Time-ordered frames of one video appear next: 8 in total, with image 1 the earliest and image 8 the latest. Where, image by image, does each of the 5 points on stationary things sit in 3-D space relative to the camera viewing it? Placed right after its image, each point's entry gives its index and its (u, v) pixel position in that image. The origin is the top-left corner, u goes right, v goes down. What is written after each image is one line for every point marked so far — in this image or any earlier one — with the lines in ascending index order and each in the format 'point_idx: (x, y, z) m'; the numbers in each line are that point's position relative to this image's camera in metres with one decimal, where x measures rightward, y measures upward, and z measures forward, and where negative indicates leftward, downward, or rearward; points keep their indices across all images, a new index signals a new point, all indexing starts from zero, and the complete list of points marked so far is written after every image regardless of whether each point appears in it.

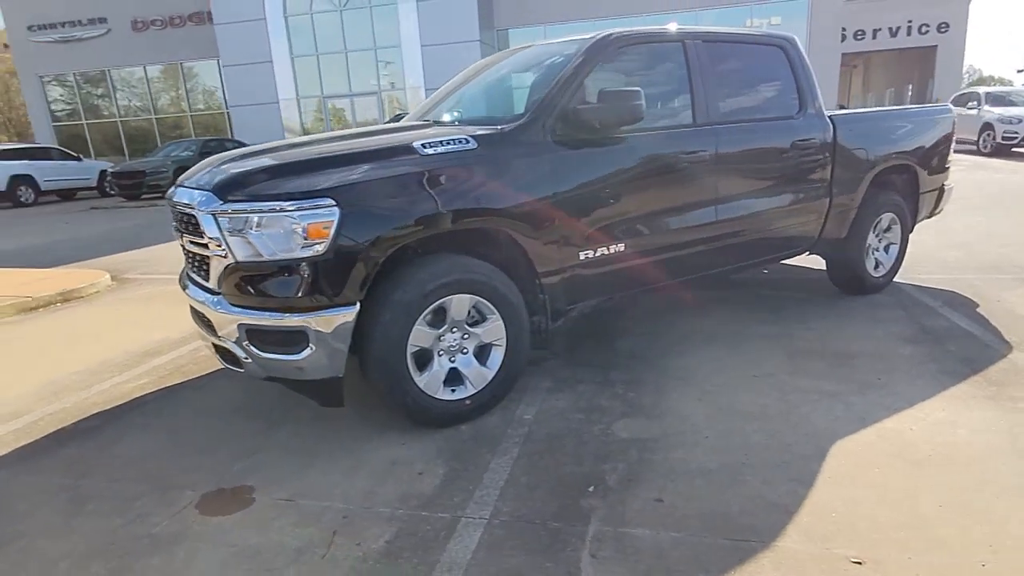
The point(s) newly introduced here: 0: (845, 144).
0: (+2.5, +1.1, +4.9) m
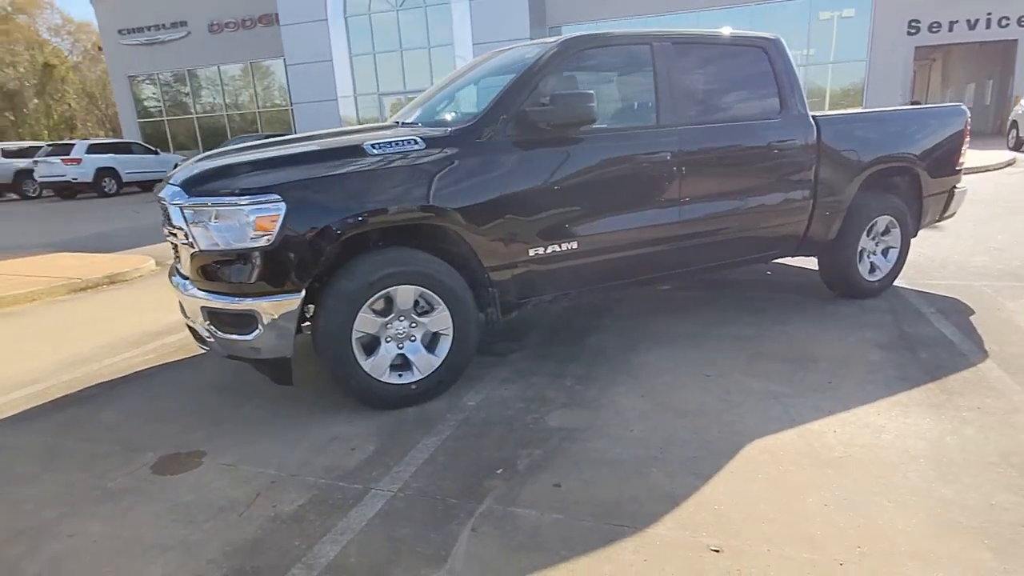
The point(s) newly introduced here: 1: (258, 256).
0: (+2.3, +1.1, +4.8) m
1: (-1.3, +0.2, +3.2) m
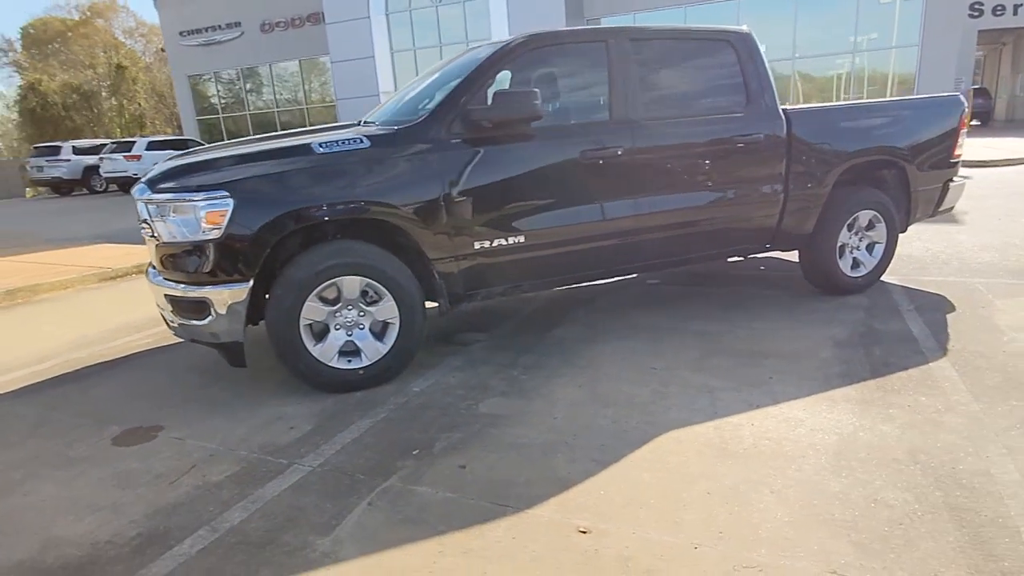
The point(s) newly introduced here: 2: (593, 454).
0: (+2.1, +1.1, +4.7) m
1: (-1.6, +0.2, +3.5) m
2: (+0.4, -0.8, +3.0) m
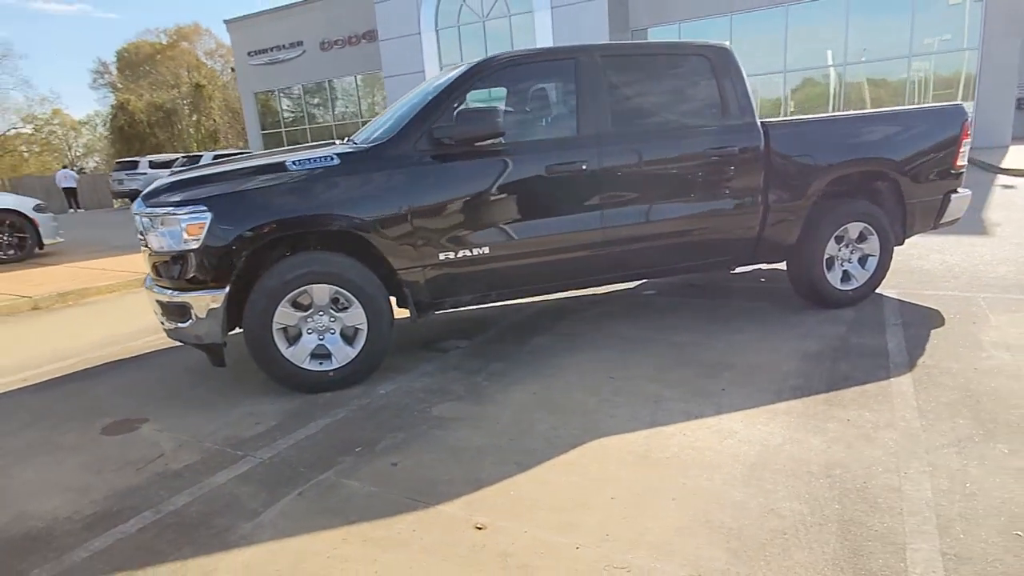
0: (+2.0, +1.0, +4.7) m
1: (-1.9, +0.2, +3.8) m
2: (0.0, -0.8, +3.1) m
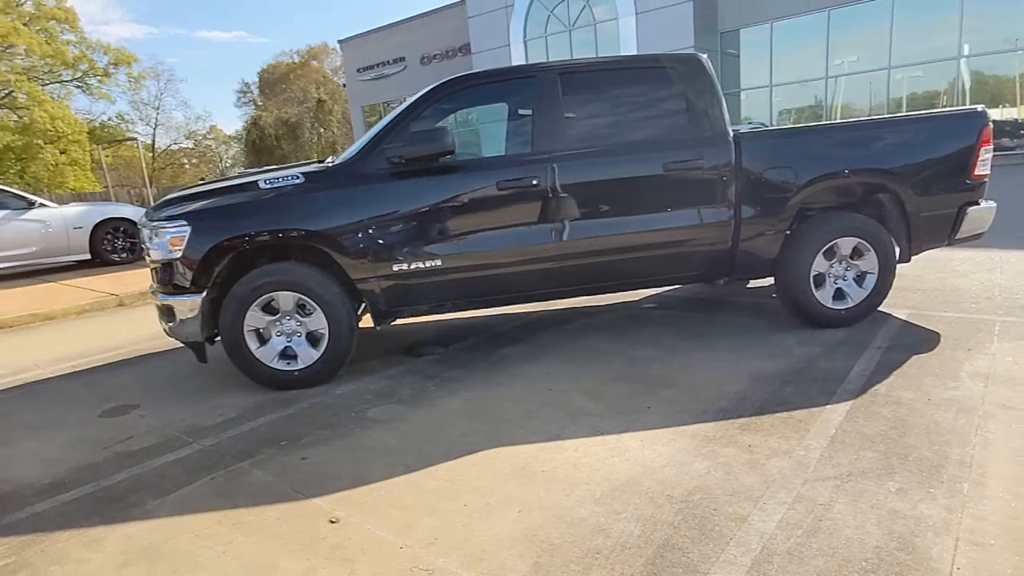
0: (+1.7, +0.9, +4.5) m
1: (-2.3, +0.2, +4.3) m
2: (-0.5, -0.9, +3.3) m
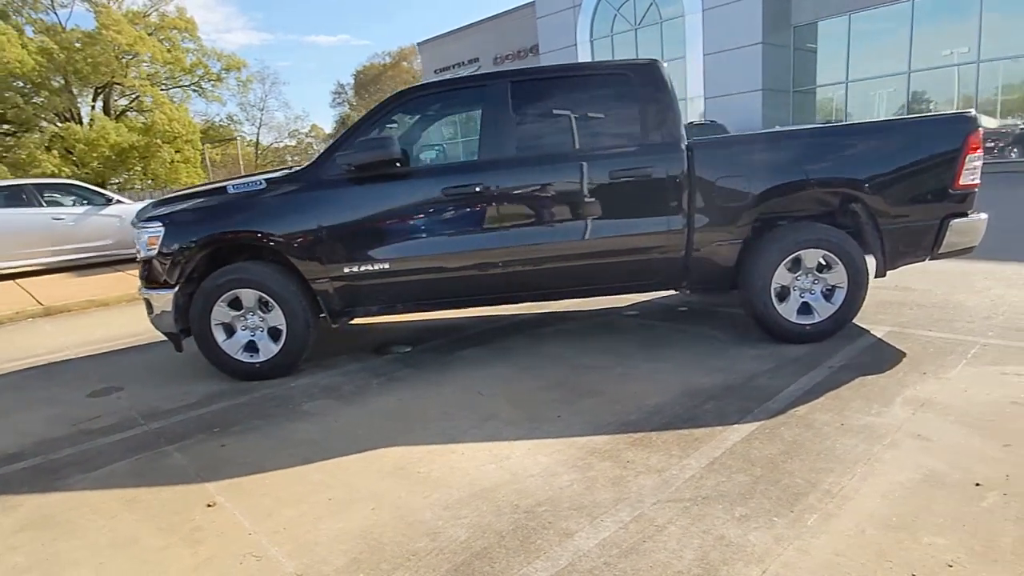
0: (+1.3, +0.8, +4.4) m
1: (-2.6, +0.2, +4.7) m
2: (-1.1, -0.9, +3.5) m
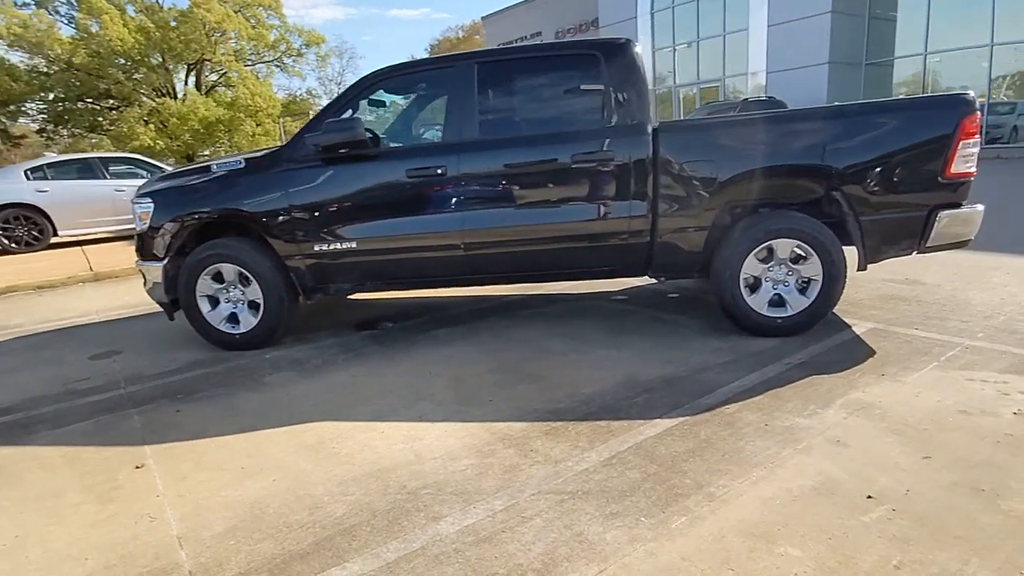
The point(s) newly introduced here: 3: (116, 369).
0: (+1.1, +0.9, +4.2) m
1: (-2.9, +0.4, +5.0) m
2: (-1.5, -0.8, +3.6) m
3: (-3.0, -0.6, +4.8) m
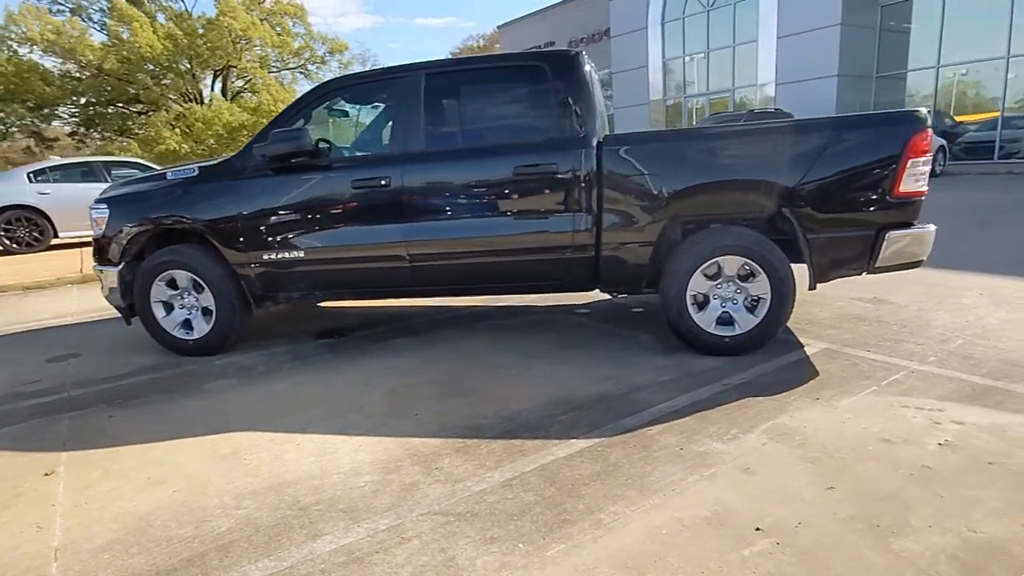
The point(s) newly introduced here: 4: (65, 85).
0: (+0.7, +0.8, +4.1) m
1: (-3.2, +0.4, +5.1) m
2: (-1.9, -0.8, +3.6) m
3: (-3.3, -0.6, +4.8) m
4: (-12.2, +5.5, +17.2) m
